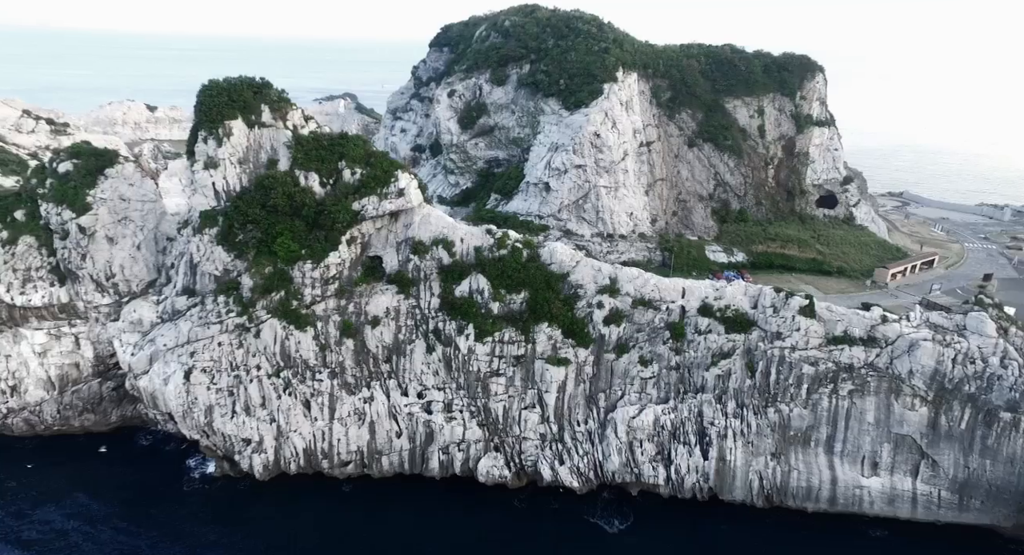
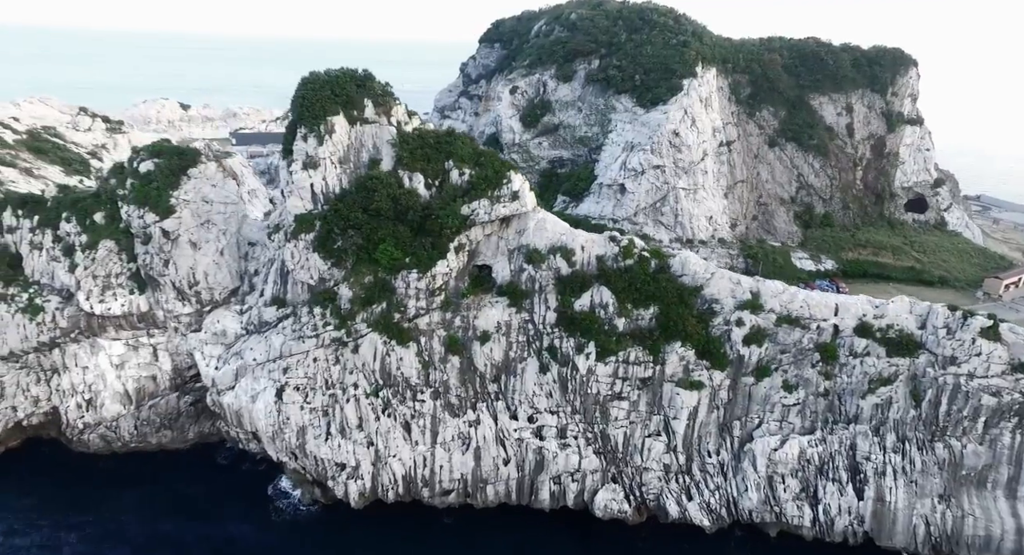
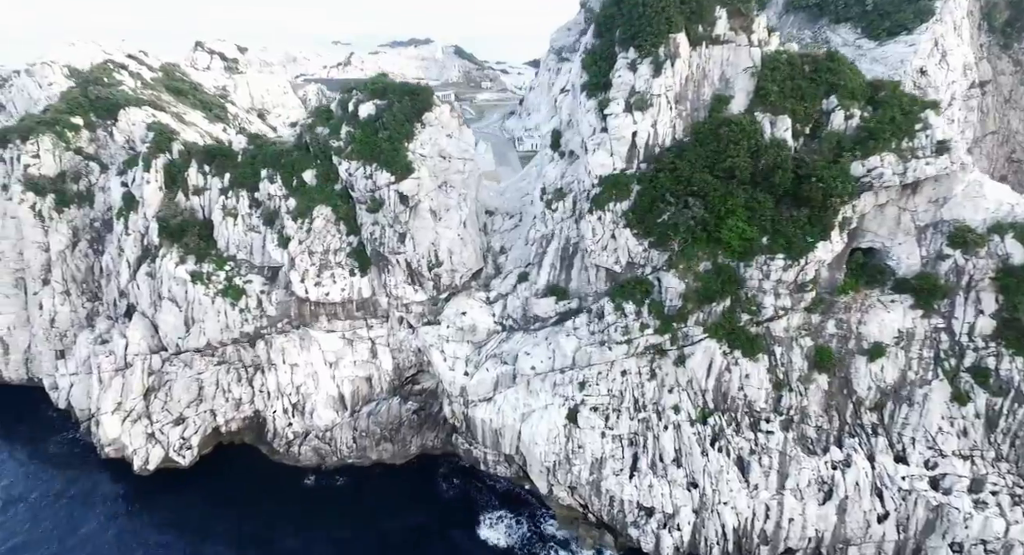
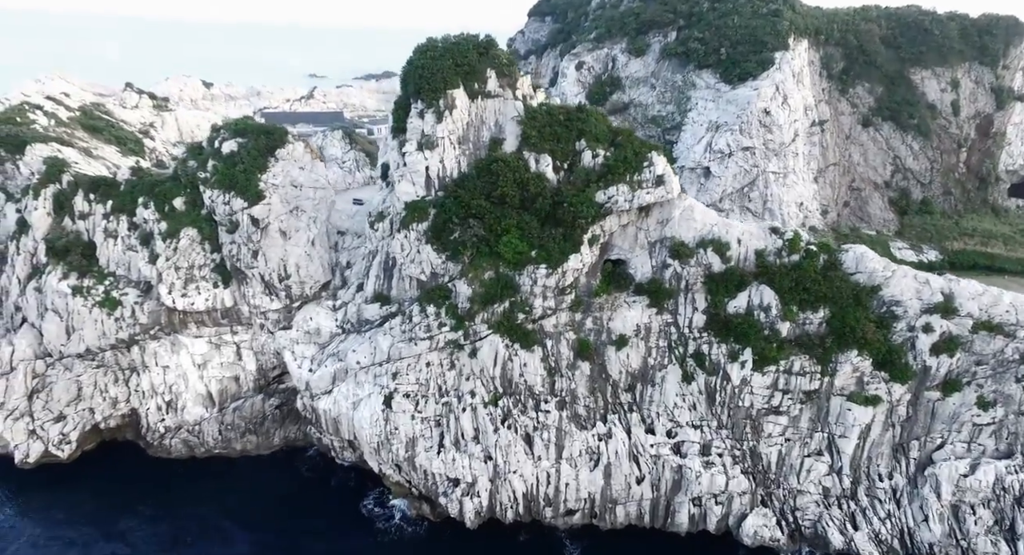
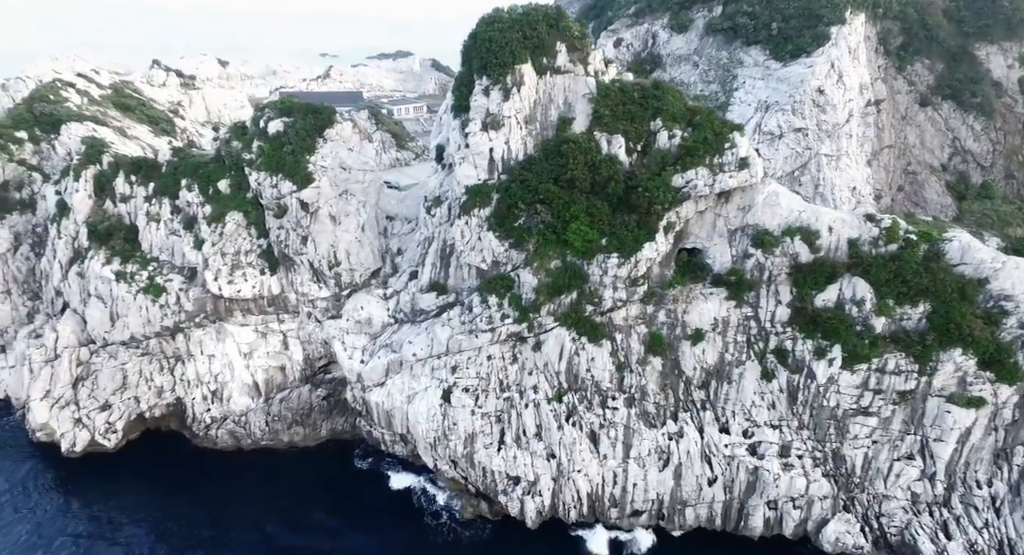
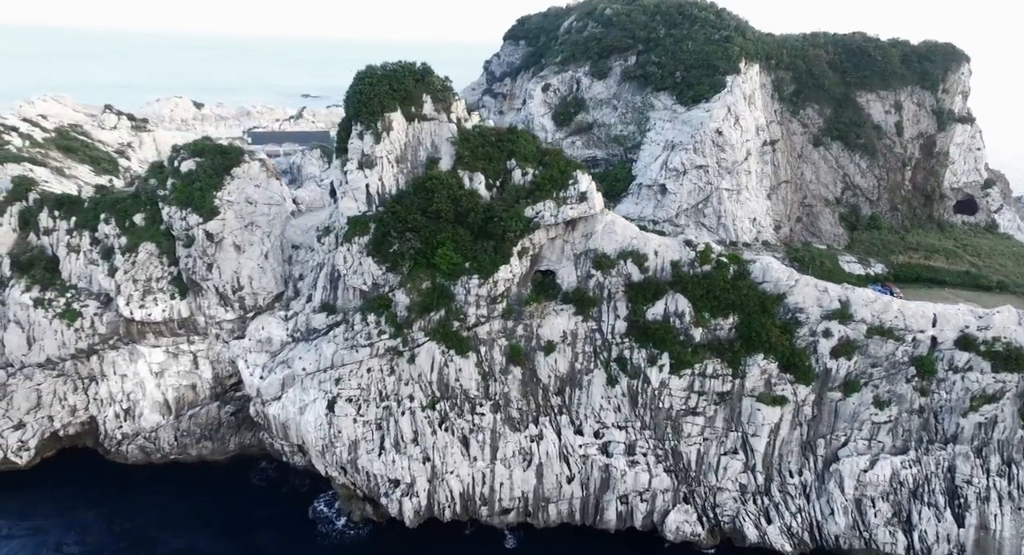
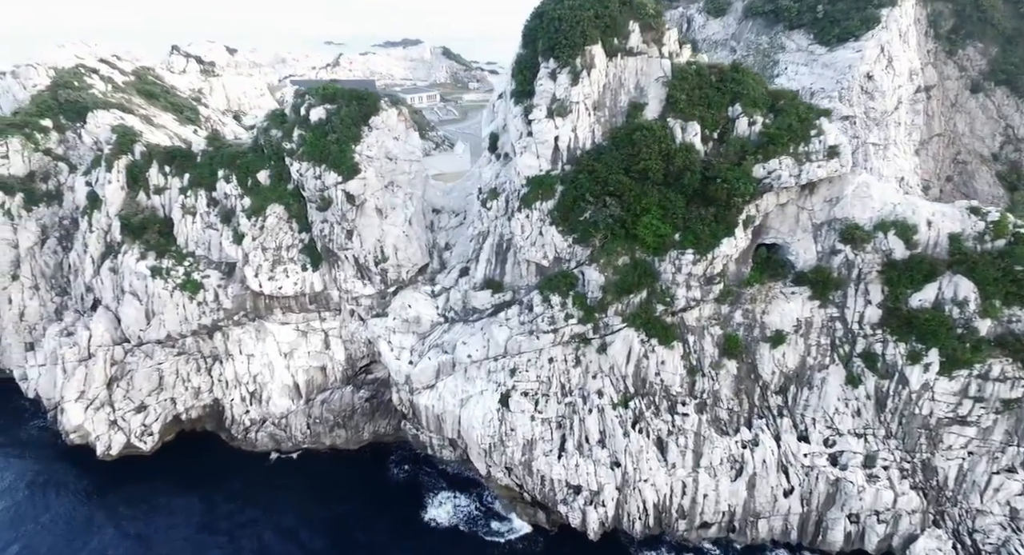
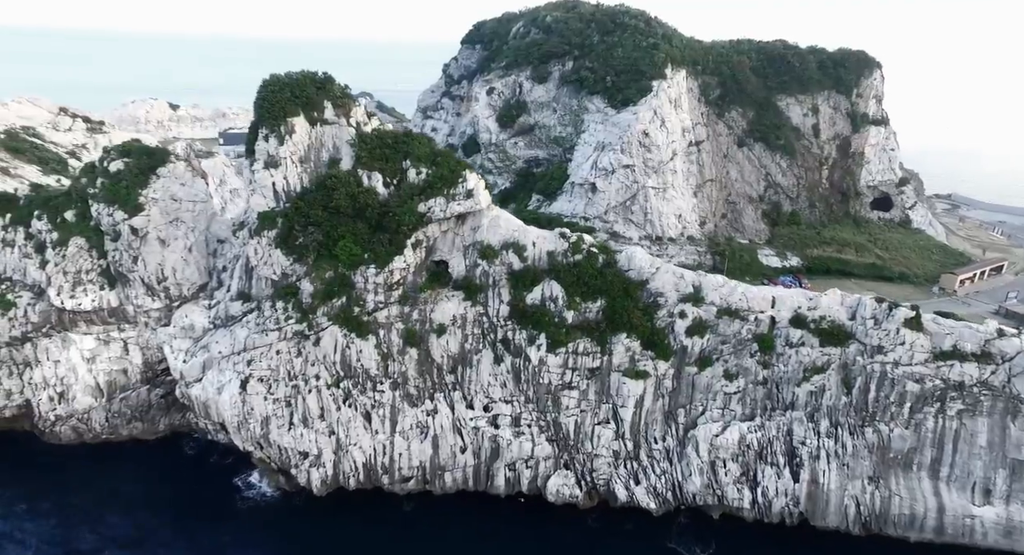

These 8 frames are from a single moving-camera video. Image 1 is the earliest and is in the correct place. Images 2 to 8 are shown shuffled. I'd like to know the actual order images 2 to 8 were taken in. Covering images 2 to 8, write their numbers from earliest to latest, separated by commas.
8, 2, 6, 4, 5, 7, 3
